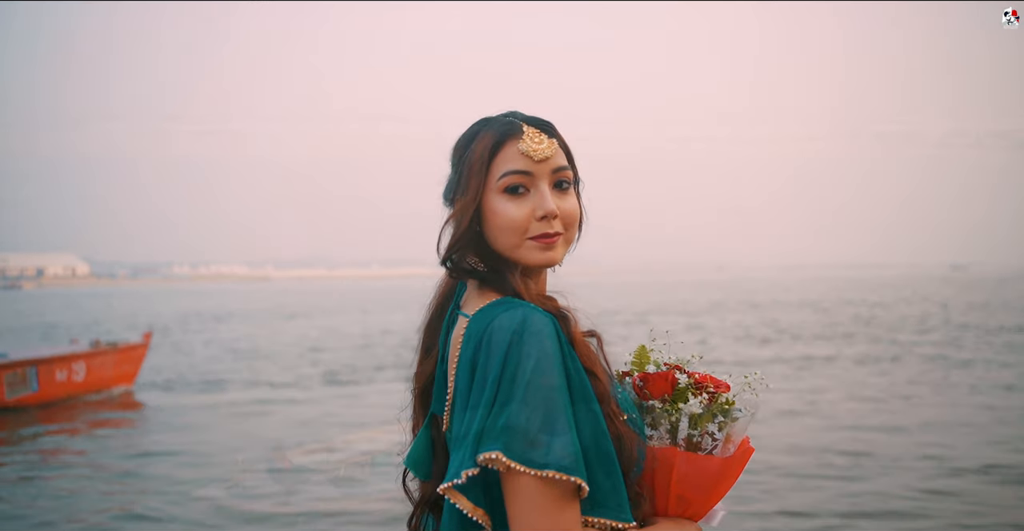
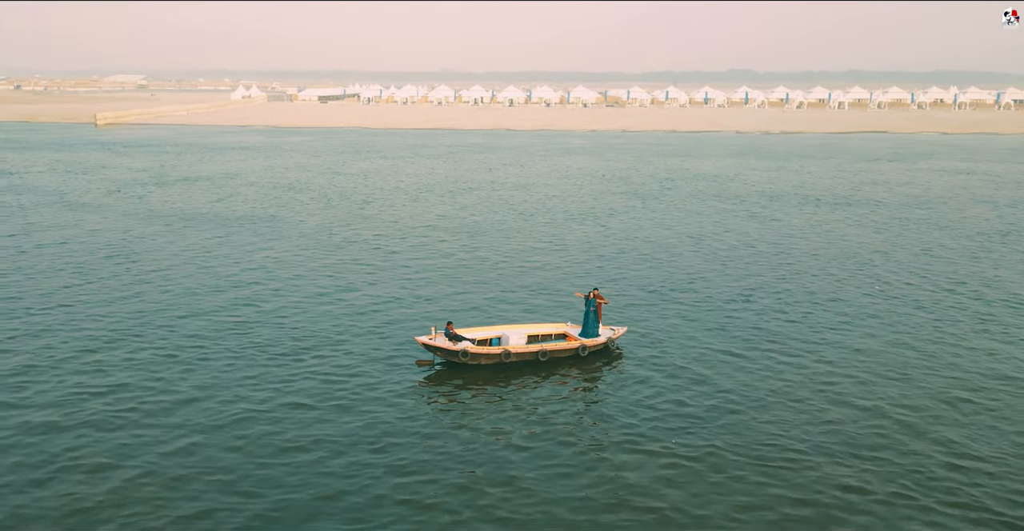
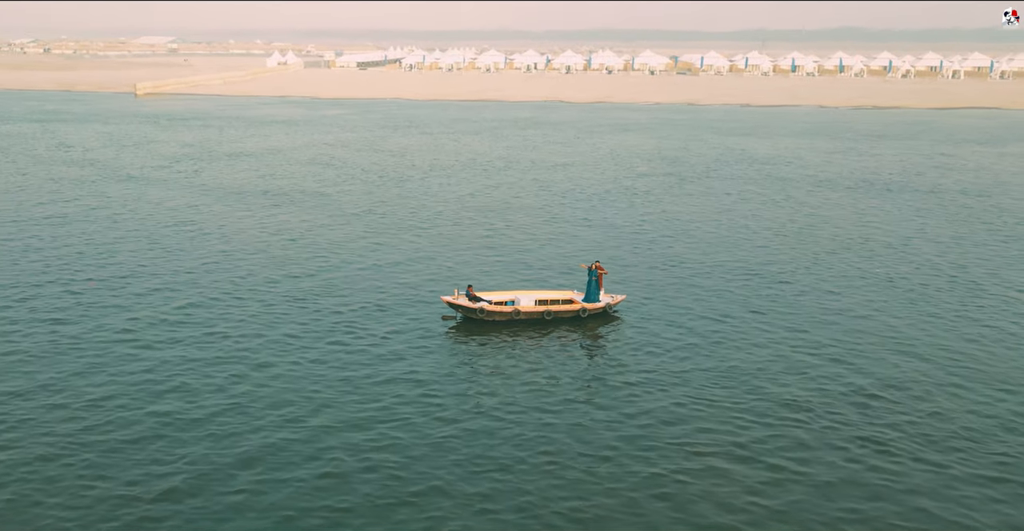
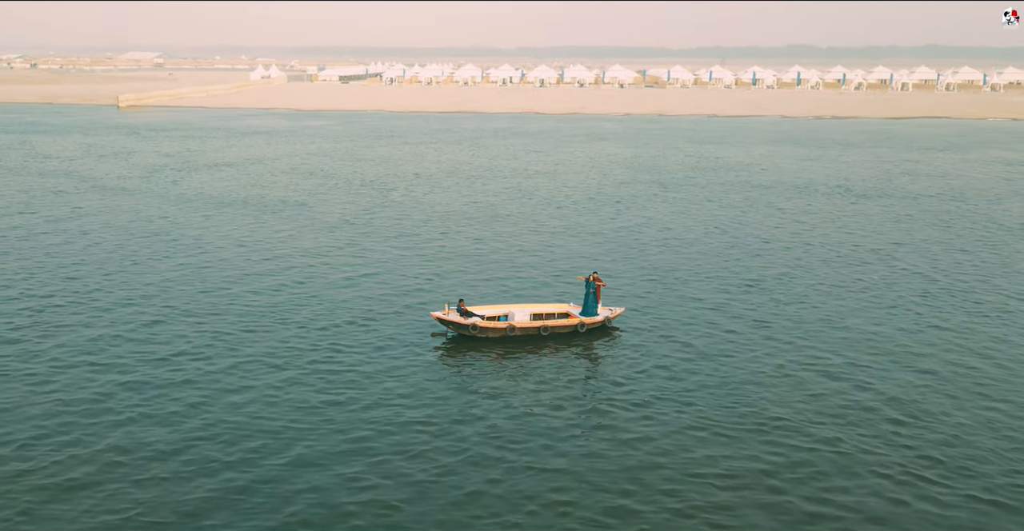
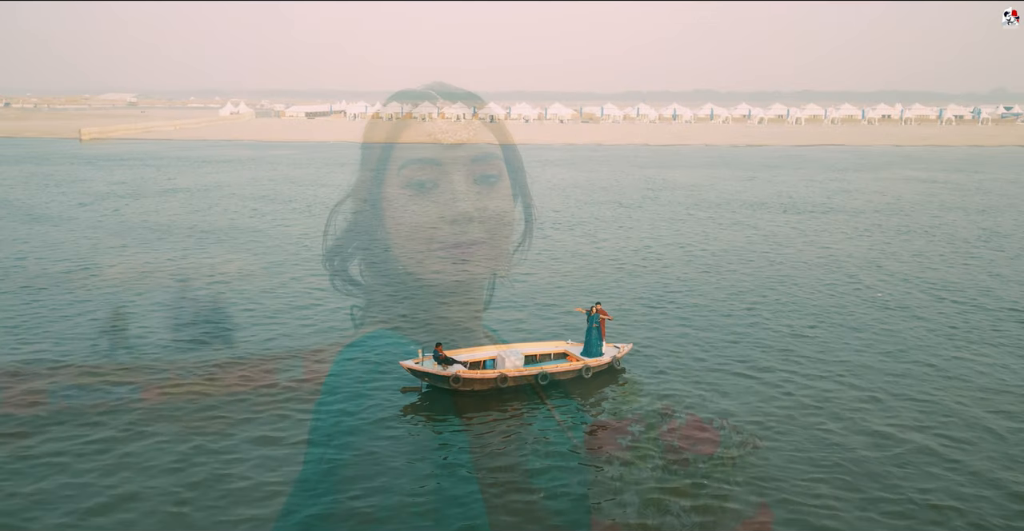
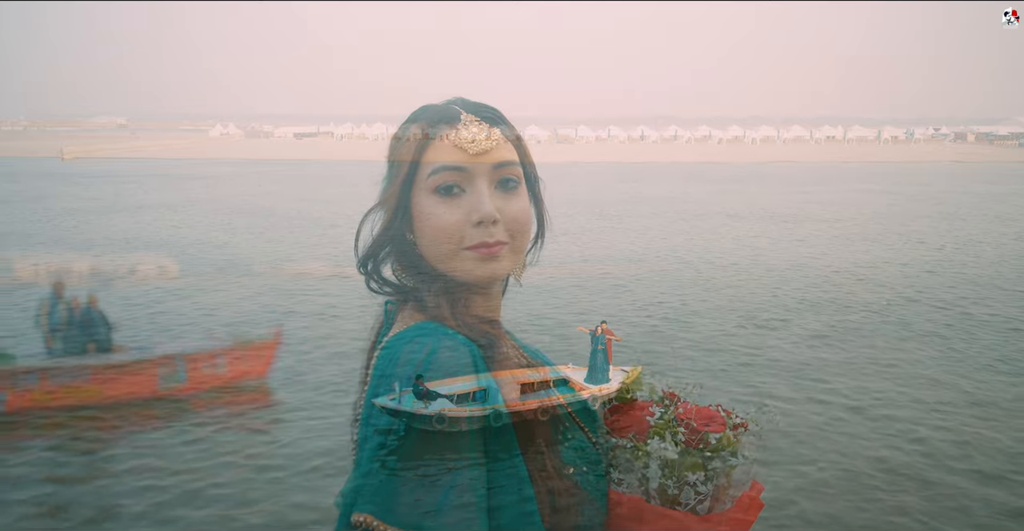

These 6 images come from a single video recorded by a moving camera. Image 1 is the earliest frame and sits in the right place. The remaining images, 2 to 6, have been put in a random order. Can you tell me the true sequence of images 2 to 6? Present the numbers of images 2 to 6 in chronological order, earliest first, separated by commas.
6, 5, 2, 4, 3
